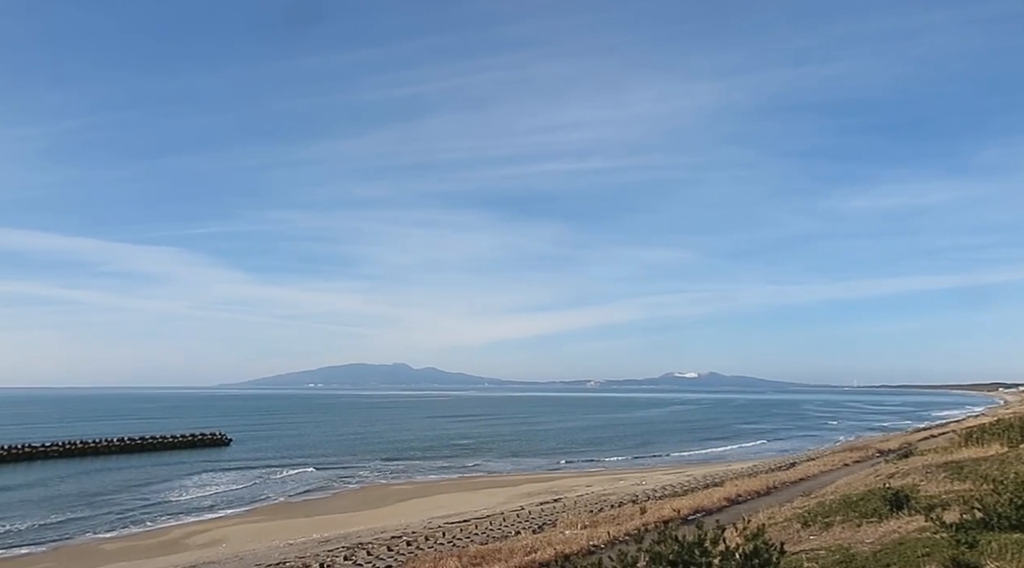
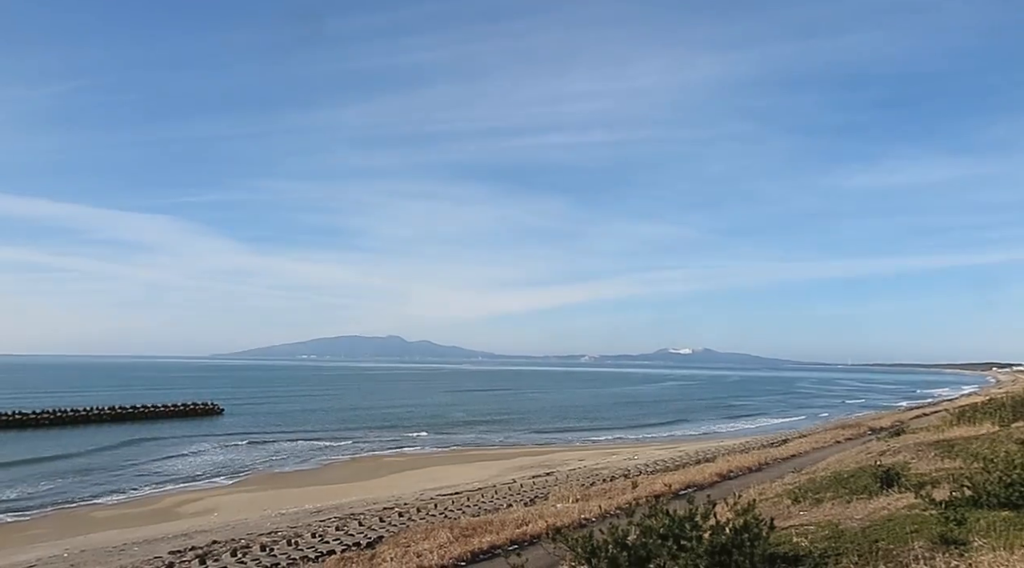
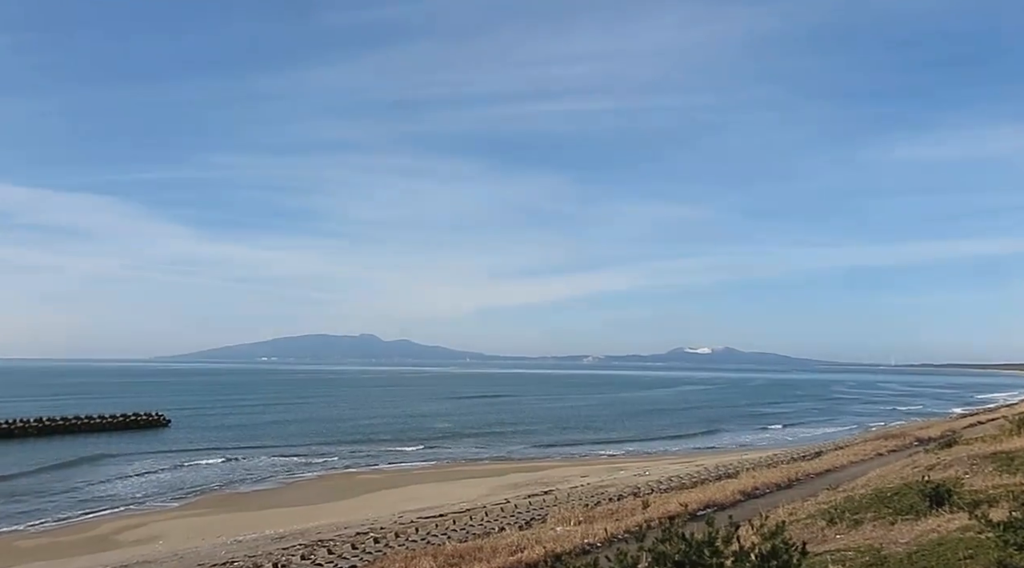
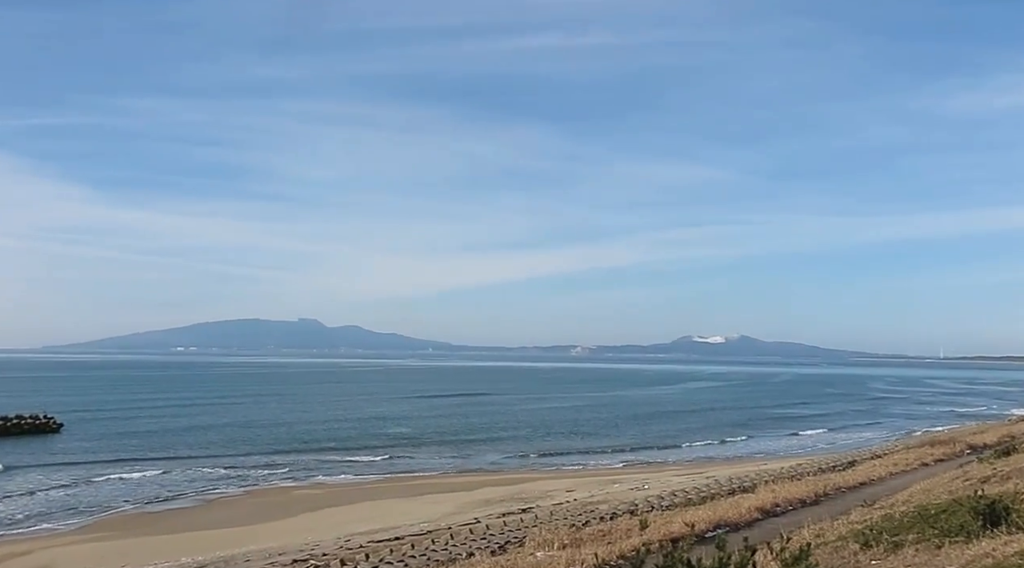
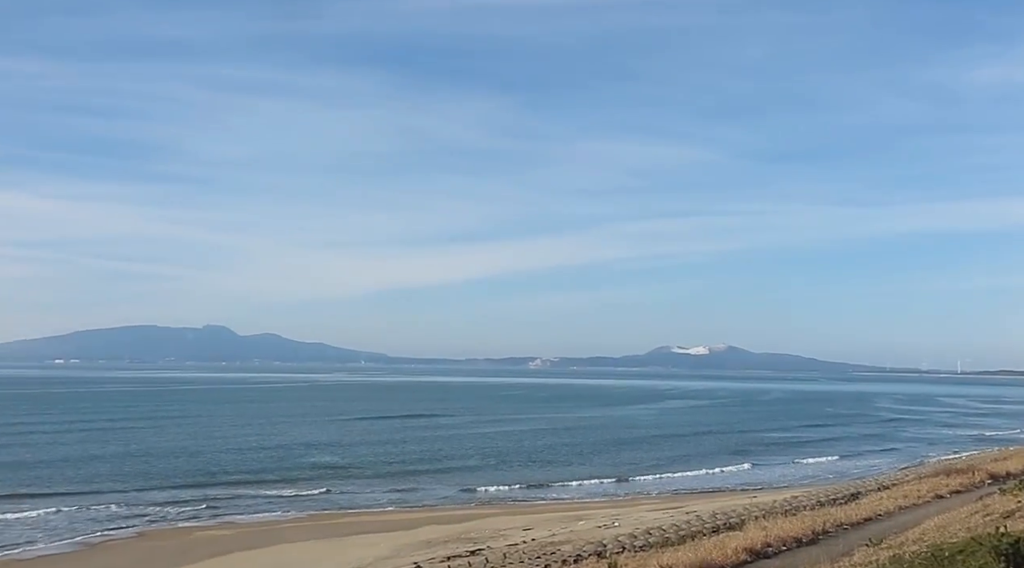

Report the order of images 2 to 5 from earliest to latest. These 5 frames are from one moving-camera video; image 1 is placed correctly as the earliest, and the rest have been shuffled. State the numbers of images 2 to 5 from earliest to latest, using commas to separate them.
2, 3, 4, 5
